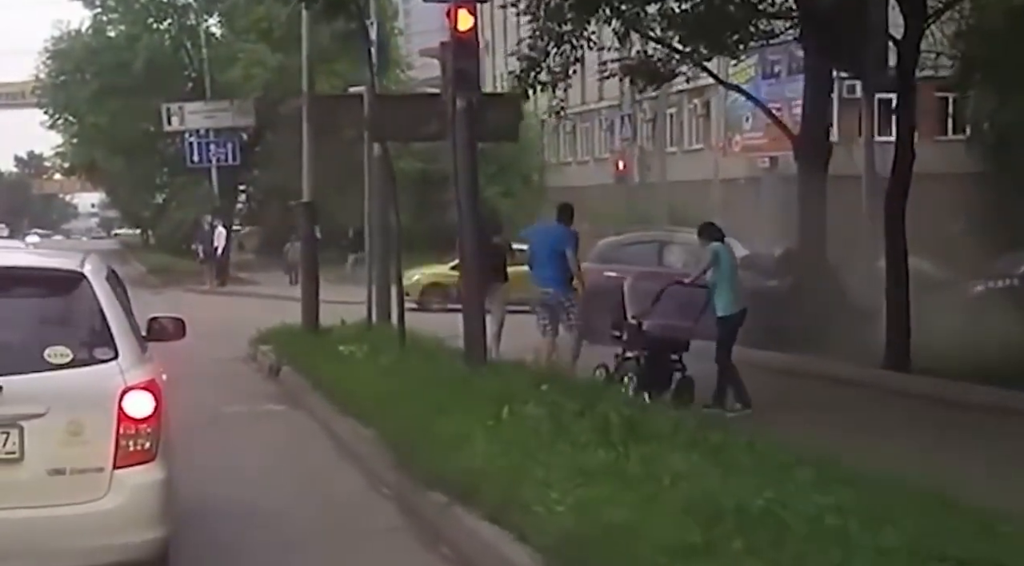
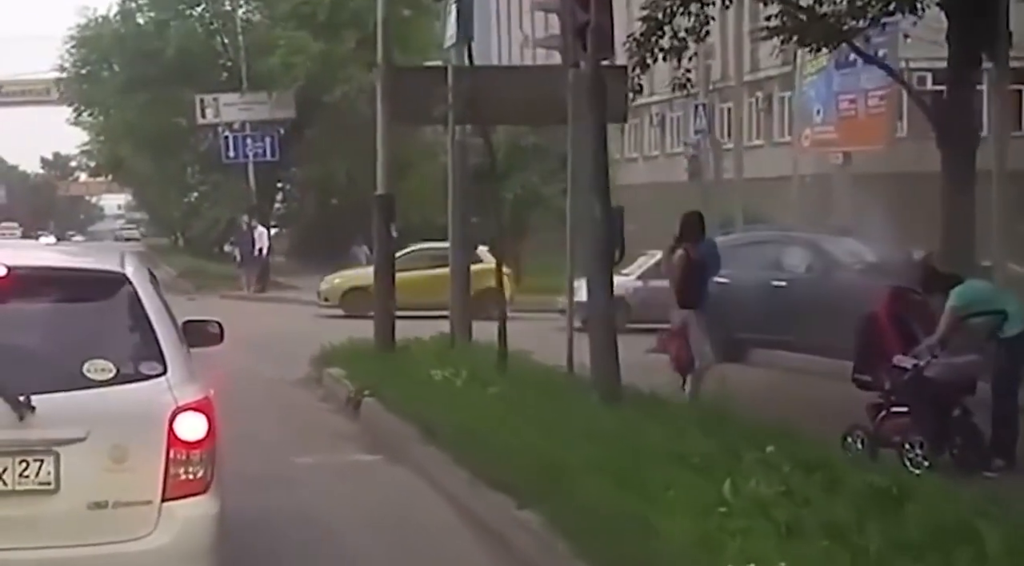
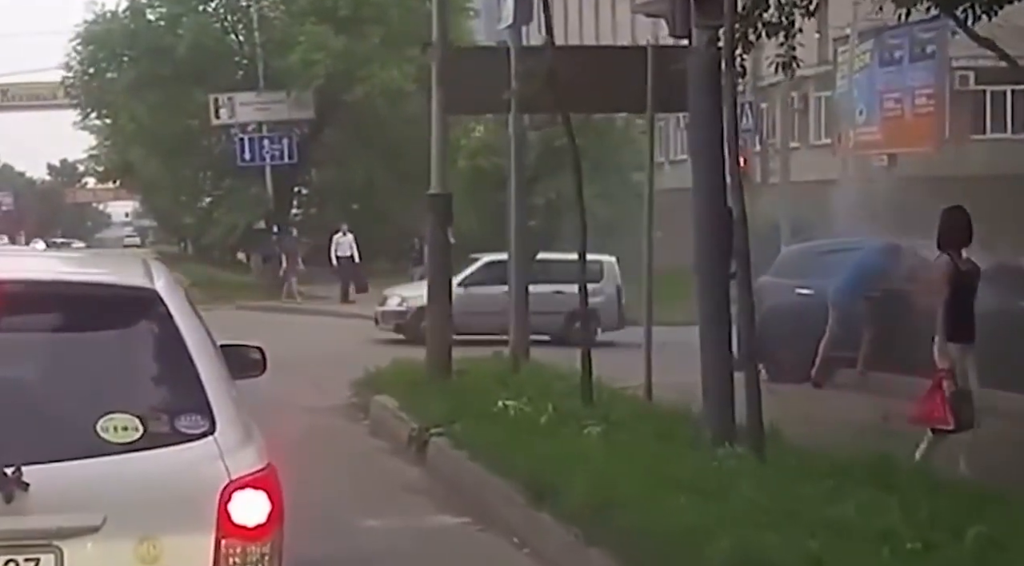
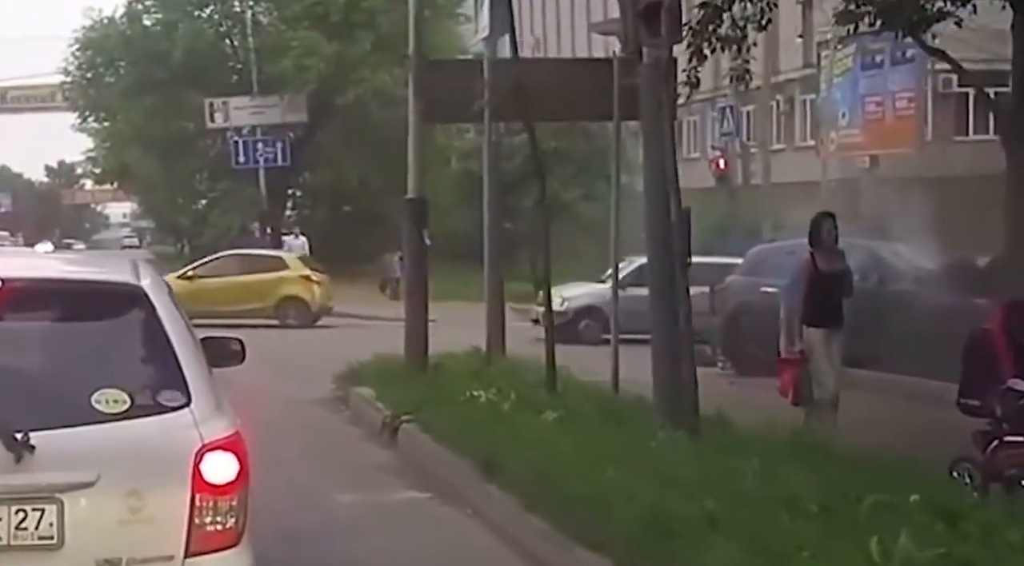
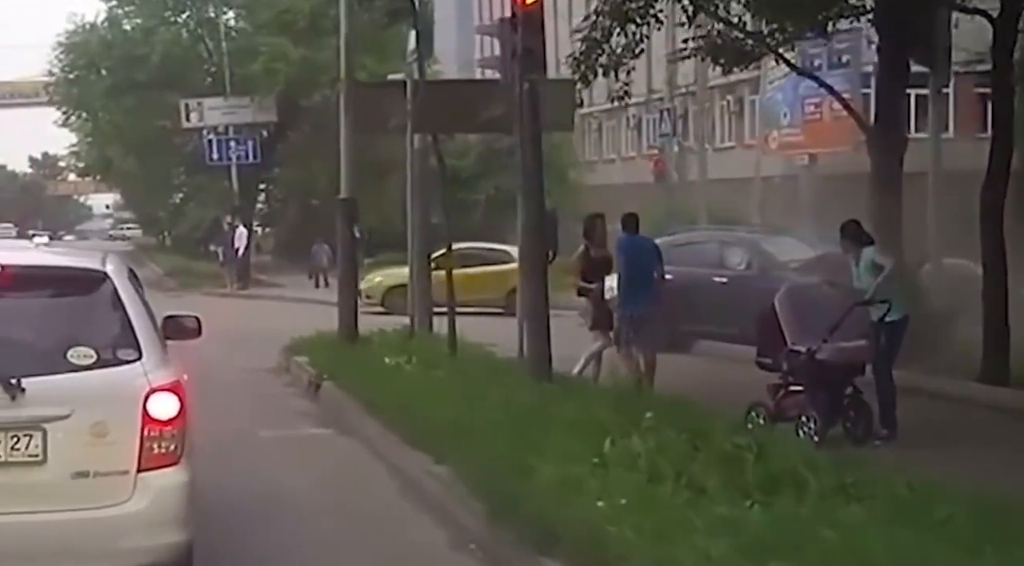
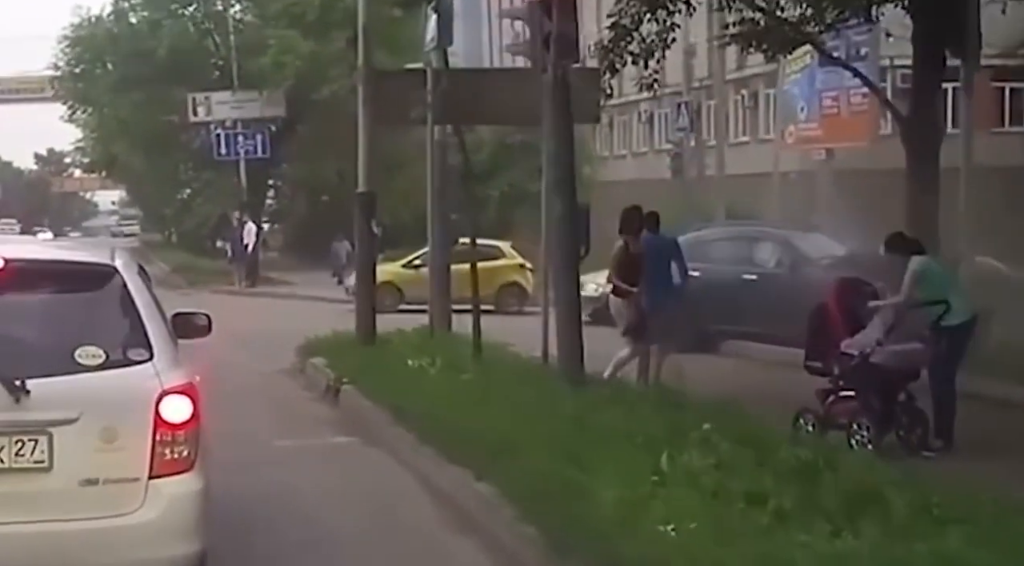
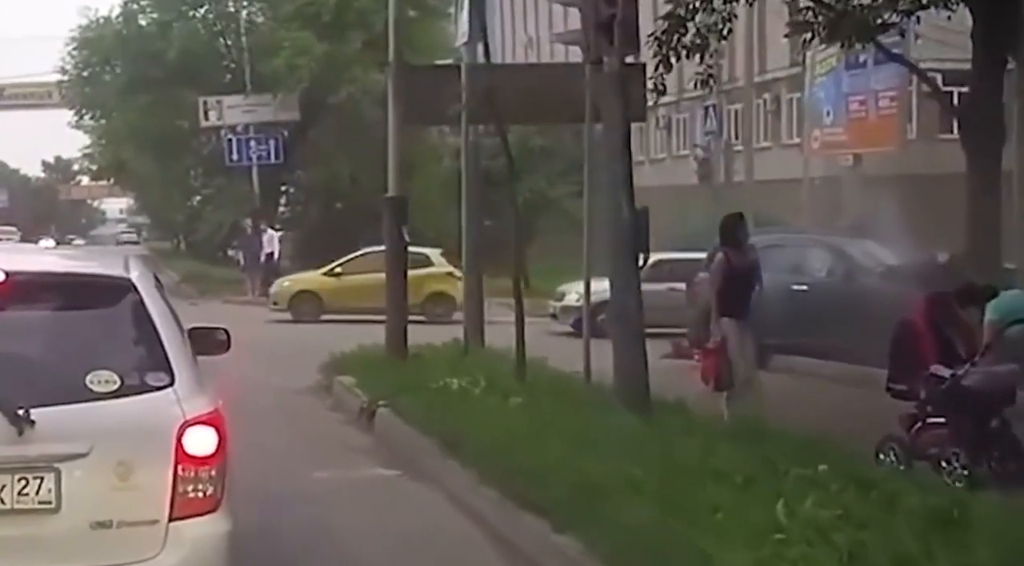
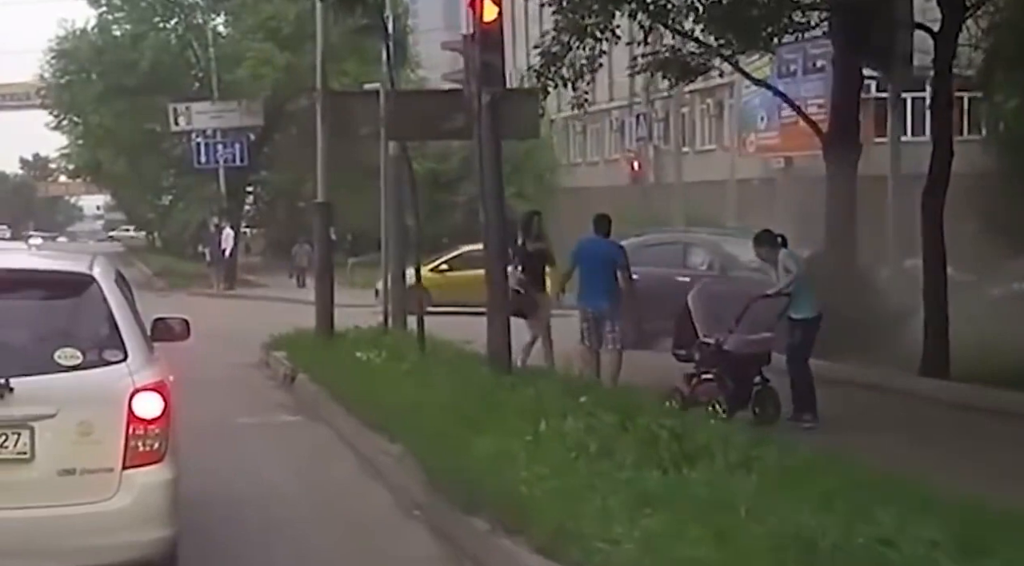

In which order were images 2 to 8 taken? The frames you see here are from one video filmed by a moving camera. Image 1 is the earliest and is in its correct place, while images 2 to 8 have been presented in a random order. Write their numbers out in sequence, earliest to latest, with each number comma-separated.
8, 5, 6, 2, 7, 4, 3
